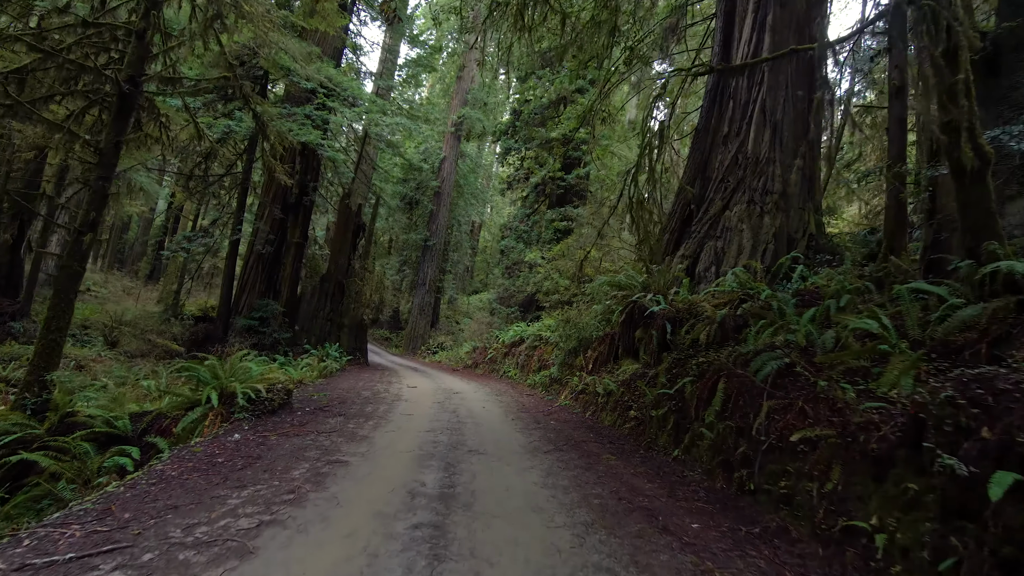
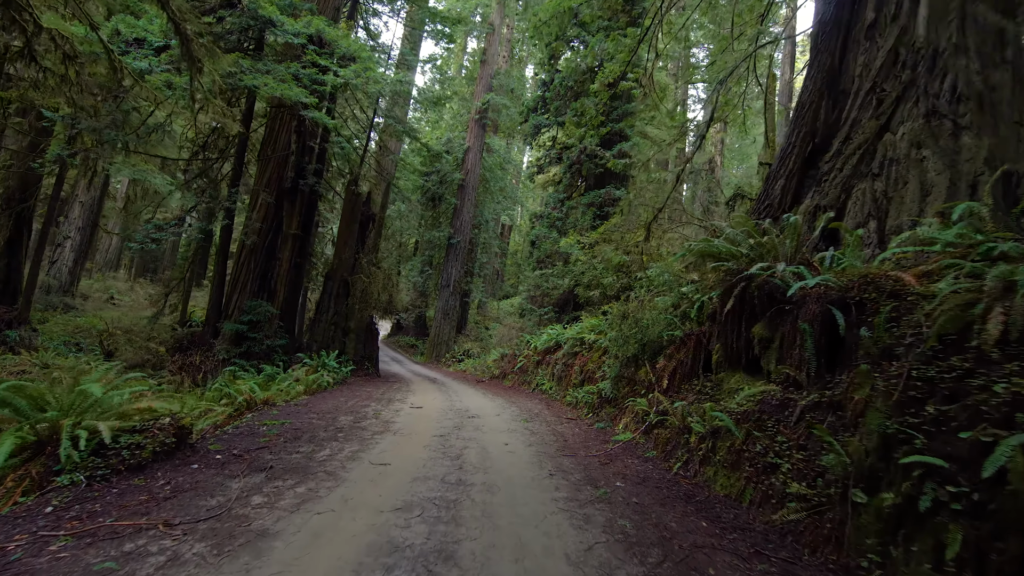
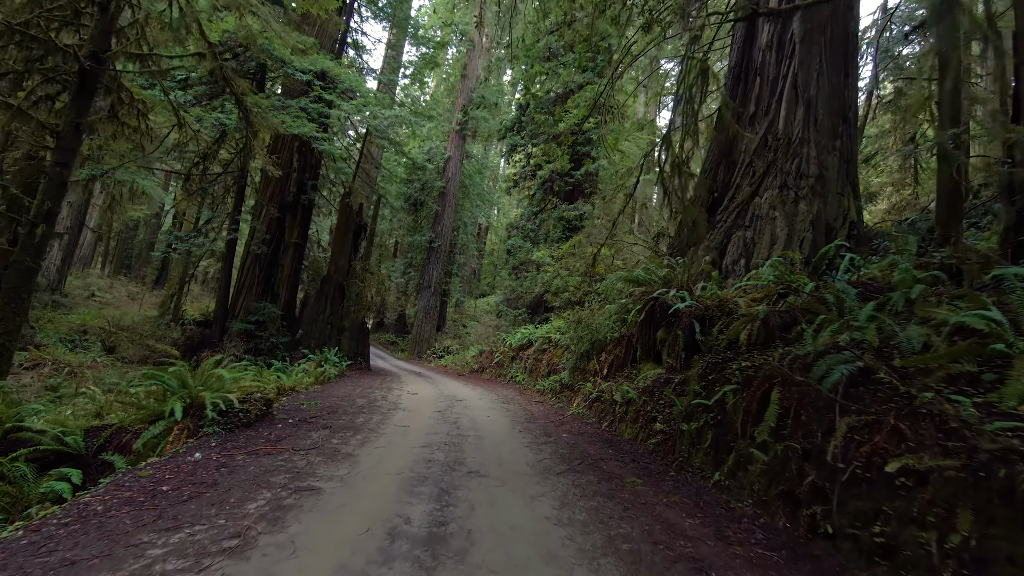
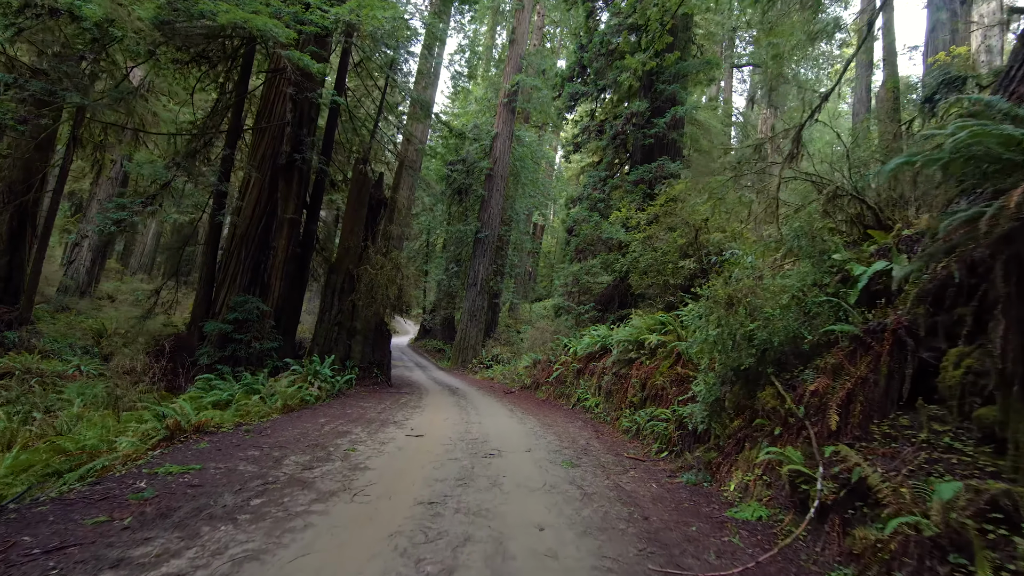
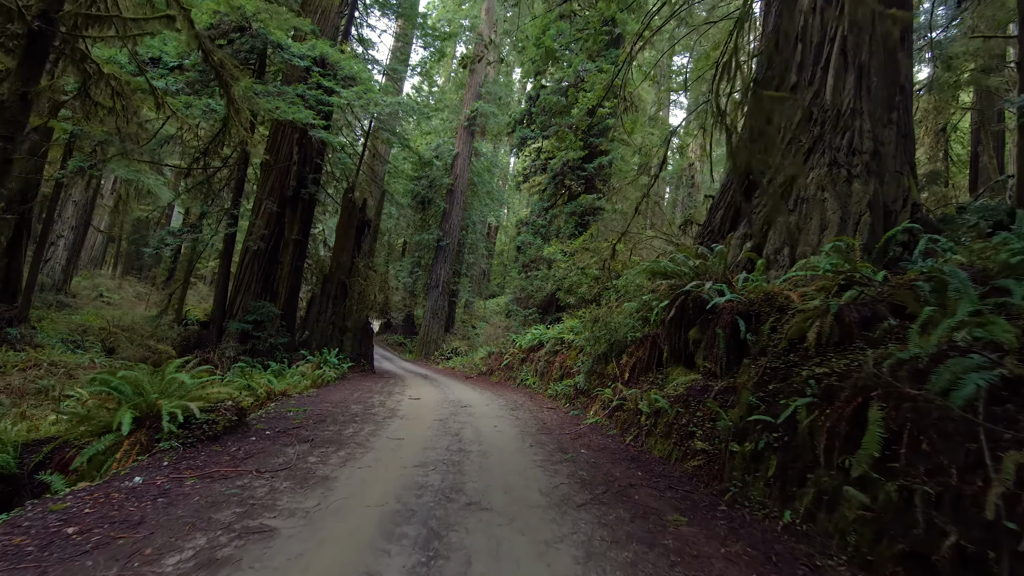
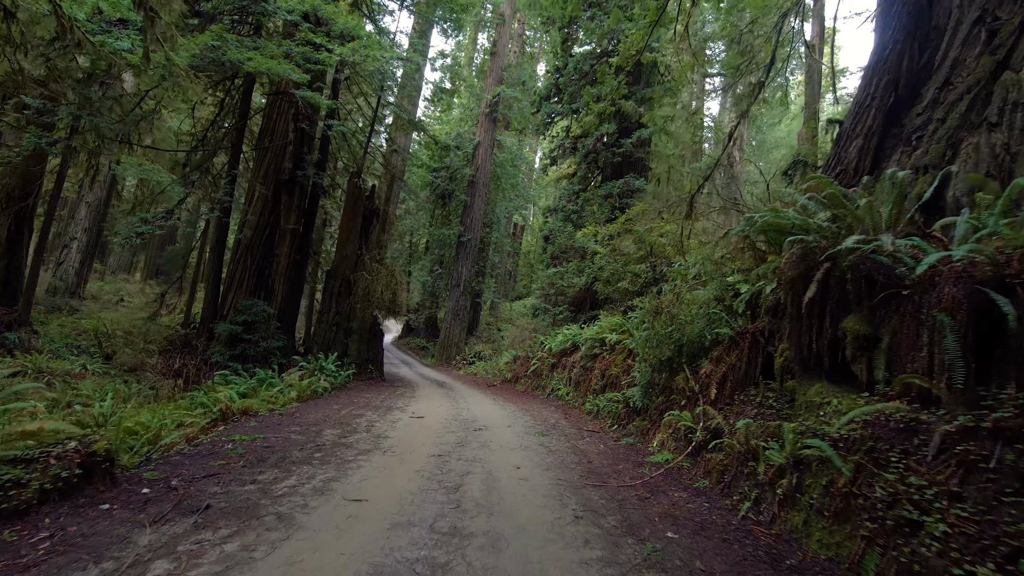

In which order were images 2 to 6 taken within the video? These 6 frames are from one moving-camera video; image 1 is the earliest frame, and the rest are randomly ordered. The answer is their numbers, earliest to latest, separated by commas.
3, 5, 2, 6, 4
